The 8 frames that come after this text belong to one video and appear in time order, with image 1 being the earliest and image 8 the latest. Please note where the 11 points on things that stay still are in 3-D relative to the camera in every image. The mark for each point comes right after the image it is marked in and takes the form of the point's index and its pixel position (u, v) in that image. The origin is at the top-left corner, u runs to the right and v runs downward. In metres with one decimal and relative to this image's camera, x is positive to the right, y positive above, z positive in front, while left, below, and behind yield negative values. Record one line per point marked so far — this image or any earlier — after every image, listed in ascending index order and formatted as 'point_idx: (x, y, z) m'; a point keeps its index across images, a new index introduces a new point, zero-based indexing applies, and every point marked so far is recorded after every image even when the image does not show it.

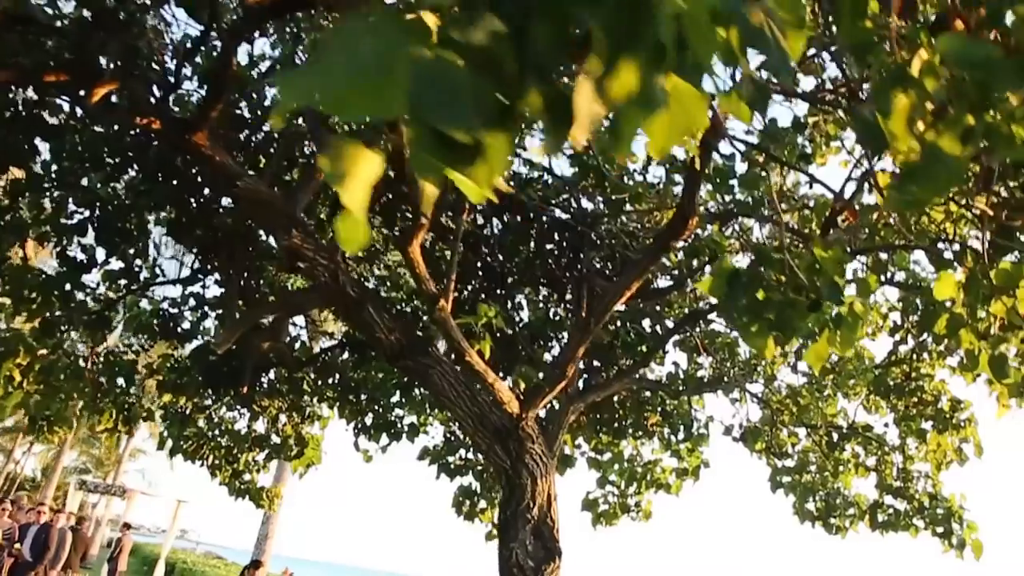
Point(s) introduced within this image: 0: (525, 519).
0: (+0.1, -1.4, +5.4) m
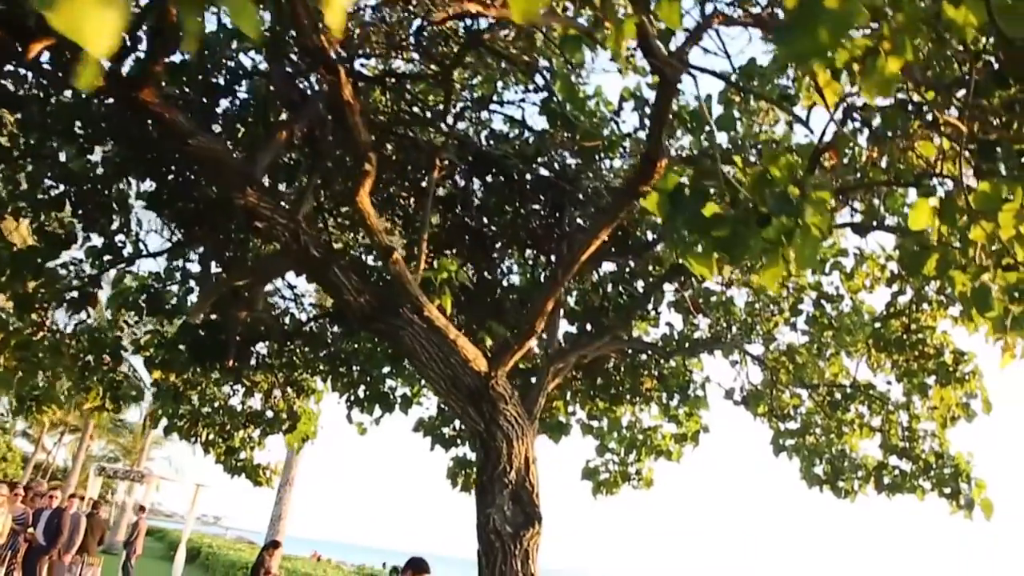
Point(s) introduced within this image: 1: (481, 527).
0: (-0.1, -1.1, +5.2) m
1: (-0.2, -1.4, +5.2) m
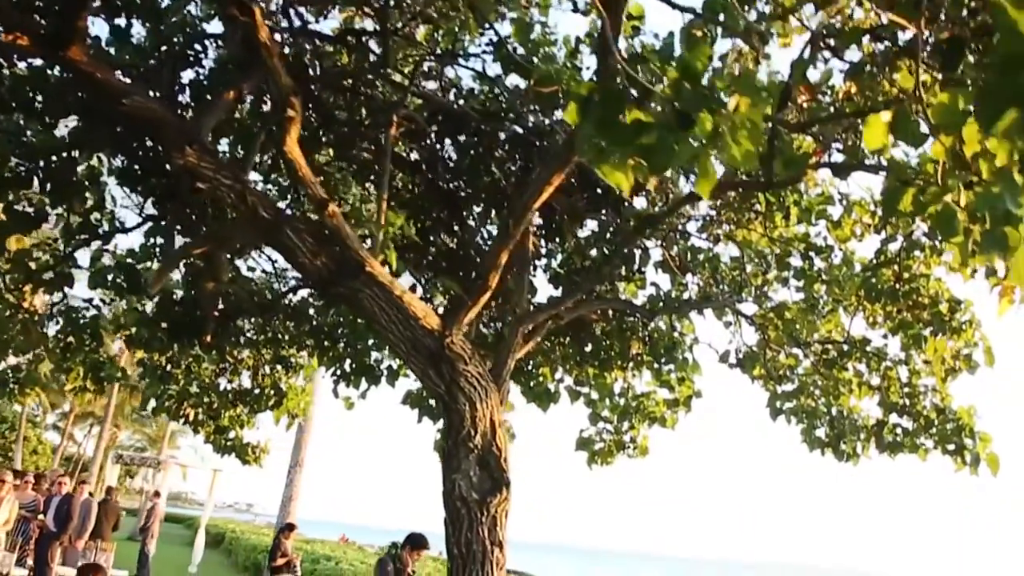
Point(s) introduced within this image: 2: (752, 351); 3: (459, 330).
0: (-0.2, -0.9, +5.0) m
1: (-0.4, -1.1, +5.0) m
2: (+2.0, -0.5, +7.6) m
3: (-0.3, -0.2, +5.1) m
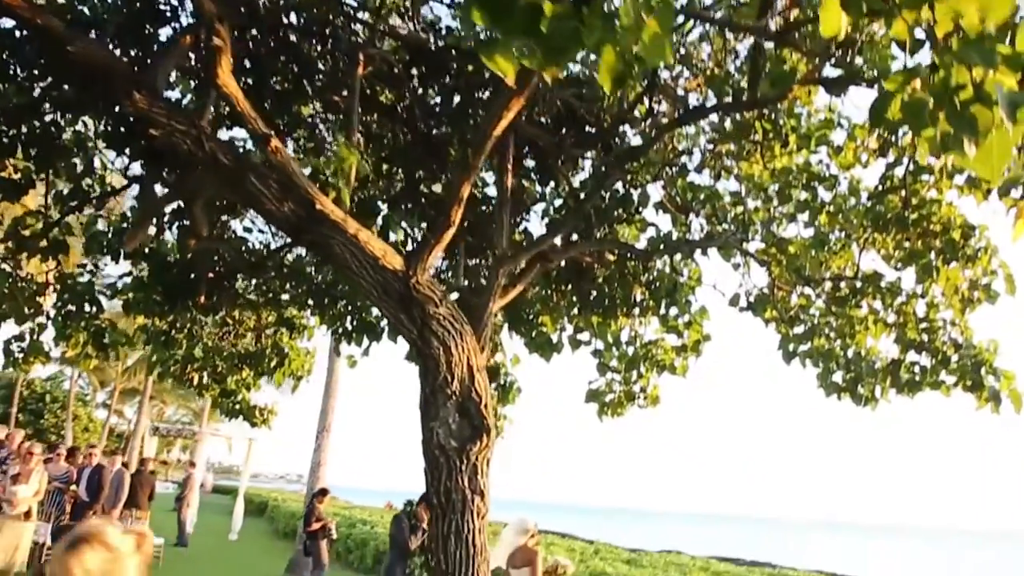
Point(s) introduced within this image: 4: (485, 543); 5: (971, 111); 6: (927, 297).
0: (-0.4, -0.6, +4.8) m
1: (-0.5, -0.8, +4.8) m
2: (+2.0, 0.0, +7.3) m
3: (-0.5, +0.1, +4.9) m
4: (-0.1, -1.3, +4.7) m
5: (+1.3, +0.5, +2.6) m
6: (+3.0, -0.1, +6.5) m
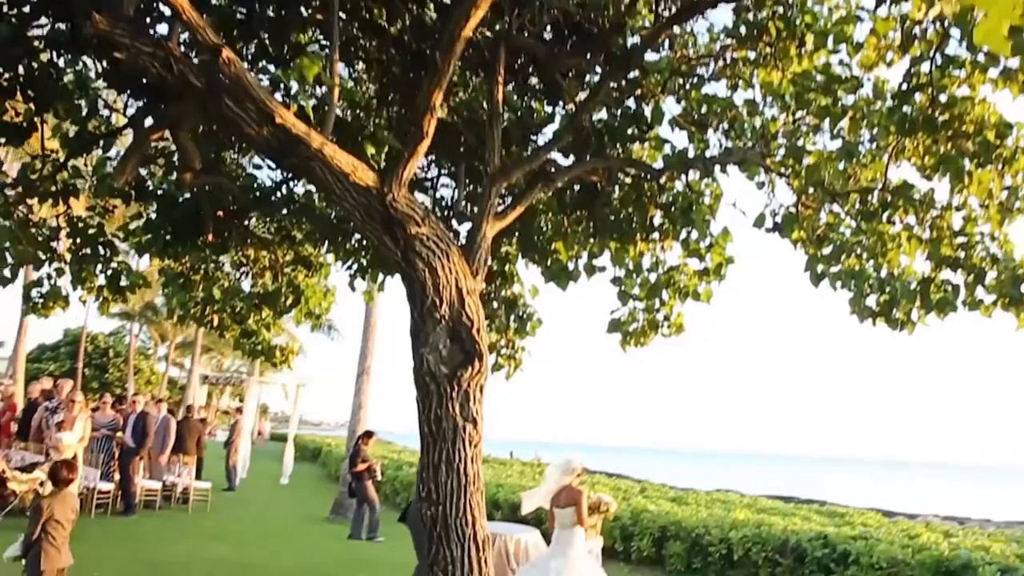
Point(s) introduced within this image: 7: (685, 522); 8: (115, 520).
0: (-0.4, -0.2, +4.6) m
1: (-0.5, -0.4, +4.6) m
2: (+2.1, +0.6, +6.9) m
3: (-0.5, +0.5, +4.7) m
4: (-0.2, -0.9, +4.5) m
5: (+1.1, +0.8, +2.2) m
6: (+3.1, +0.5, +6.0) m
7: (+2.5, -3.3, +12.8) m
8: (-5.8, -3.4, +13.1) m
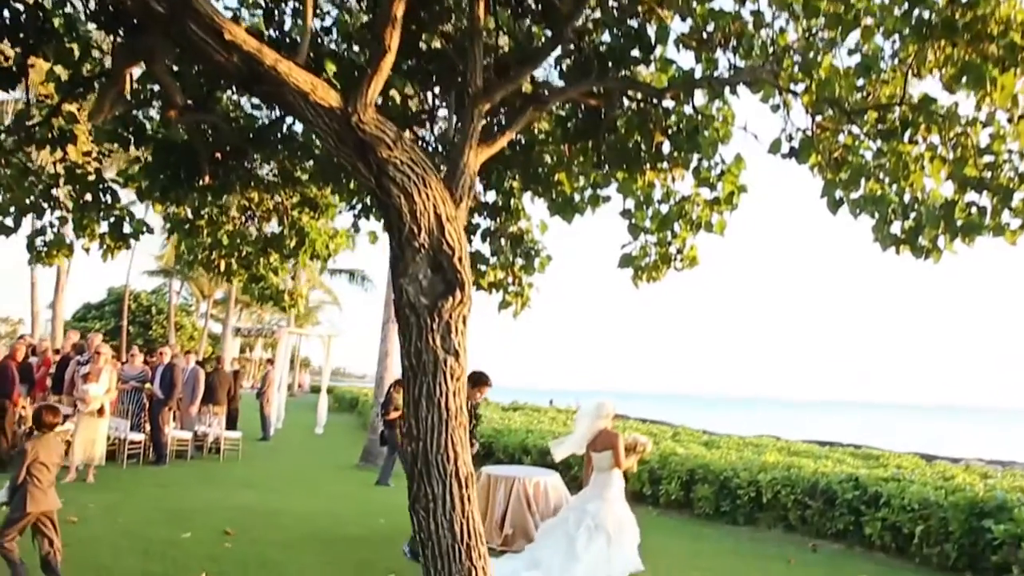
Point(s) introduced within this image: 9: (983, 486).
0: (-0.5, +0.2, +4.4) m
1: (-0.6, -0.1, +4.4) m
2: (+2.1, +1.1, +6.5) m
3: (-0.6, +0.9, +4.4) m
4: (-0.2, -0.6, +4.3) m
5: (+0.9, +1.1, +1.9) m
6: (+3.0, +1.0, +5.6) m
7: (+2.8, -2.5, +12.5) m
8: (-5.4, -2.7, +13.3) m
9: (+5.3, -2.2, +10.1) m
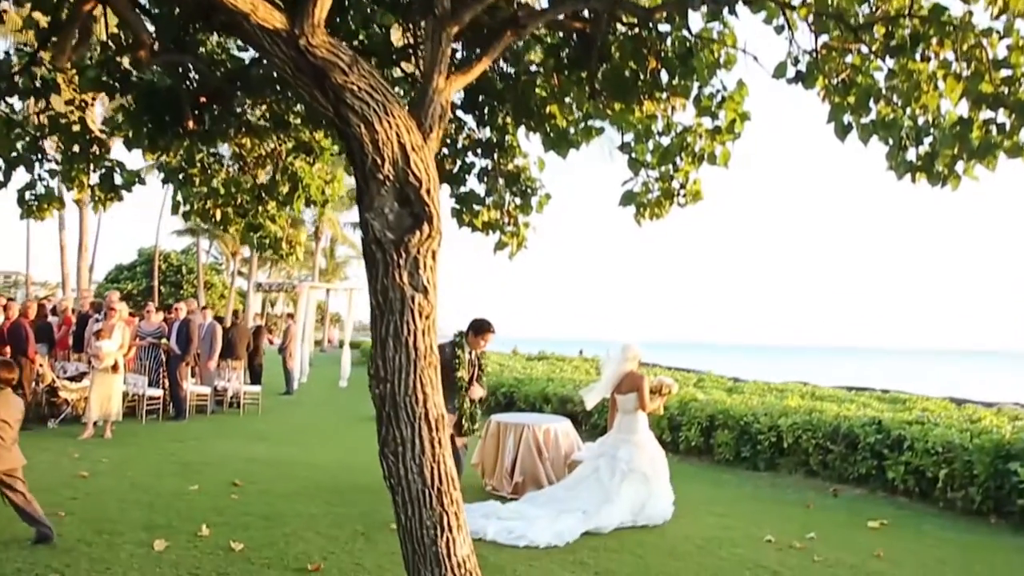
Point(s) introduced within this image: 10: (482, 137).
0: (-0.6, +0.5, +4.1) m
1: (-0.7, +0.2, +4.2) m
2: (+2.0, +1.6, +6.1) m
3: (-0.8, +1.2, +4.2) m
4: (-0.4, -0.3, +4.1) m
5: (+0.6, +1.3, +1.5) m
6: (+2.9, +1.5, +5.2) m
7: (+3.0, -1.7, +12.3) m
8: (-5.2, -2.0, +13.4) m
9: (+5.4, -1.5, +9.7) m
10: (-0.2, +1.2, +7.1) m
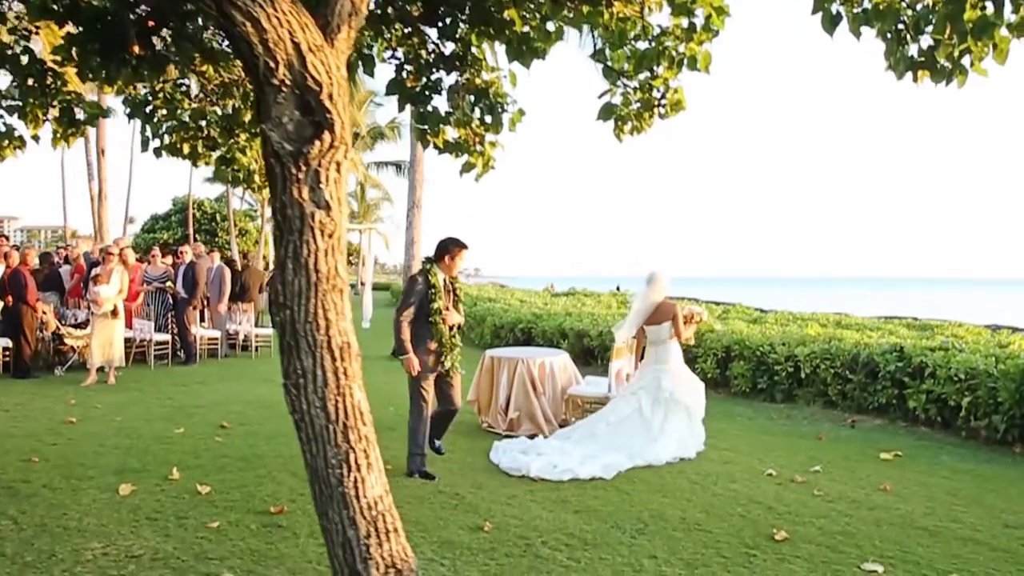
0: (-1.0, +0.8, +3.7) m
1: (-1.1, +0.6, +3.8) m
2: (+1.7, +2.1, +5.5) m
3: (-1.2, +1.5, +3.7) m
4: (-0.7, +0.1, +3.7) m
5: (+0.1, +1.5, +1.0) m
6: (+2.5, +2.0, +4.5) m
7: (+3.1, -0.7, +11.8) m
8: (-5.0, -1.2, +13.3) m
9: (+5.3, -0.6, +9.1) m
10: (-0.5, +1.7, +6.6) m
